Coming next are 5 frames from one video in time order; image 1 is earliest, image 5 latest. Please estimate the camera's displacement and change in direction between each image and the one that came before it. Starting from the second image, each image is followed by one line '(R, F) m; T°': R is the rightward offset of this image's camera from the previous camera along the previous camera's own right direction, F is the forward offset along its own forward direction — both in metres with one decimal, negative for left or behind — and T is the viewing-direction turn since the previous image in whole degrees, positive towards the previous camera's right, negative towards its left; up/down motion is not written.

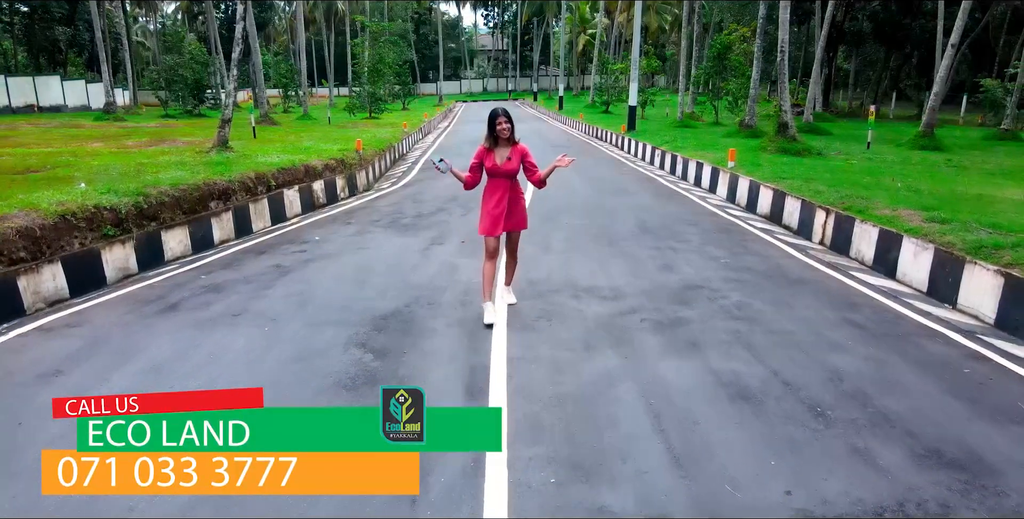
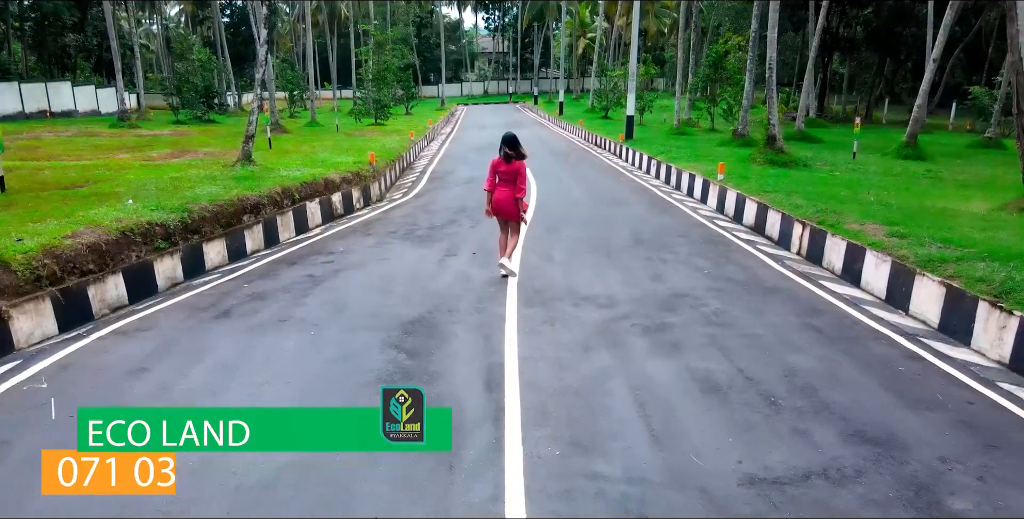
(0.0, -0.6) m; 0°
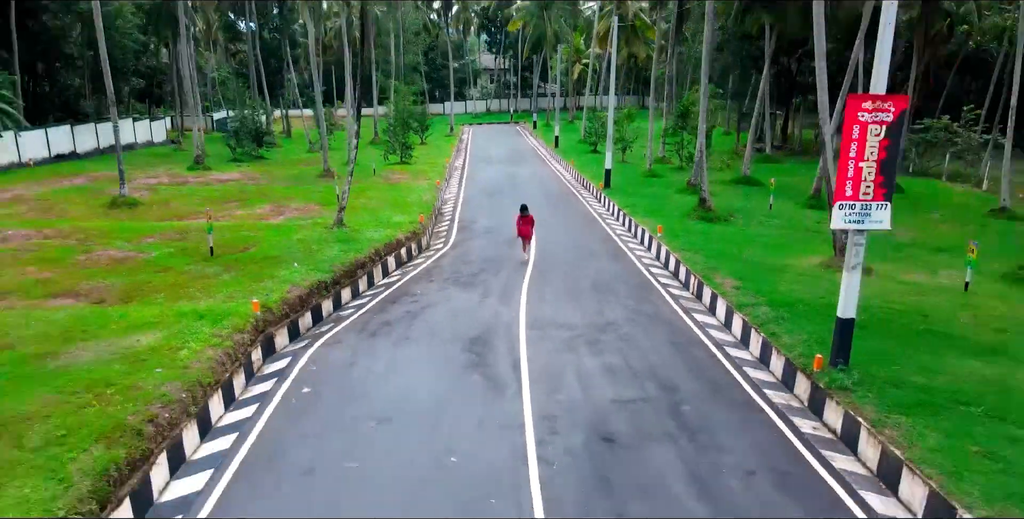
(-0.1, -4.6) m; 0°
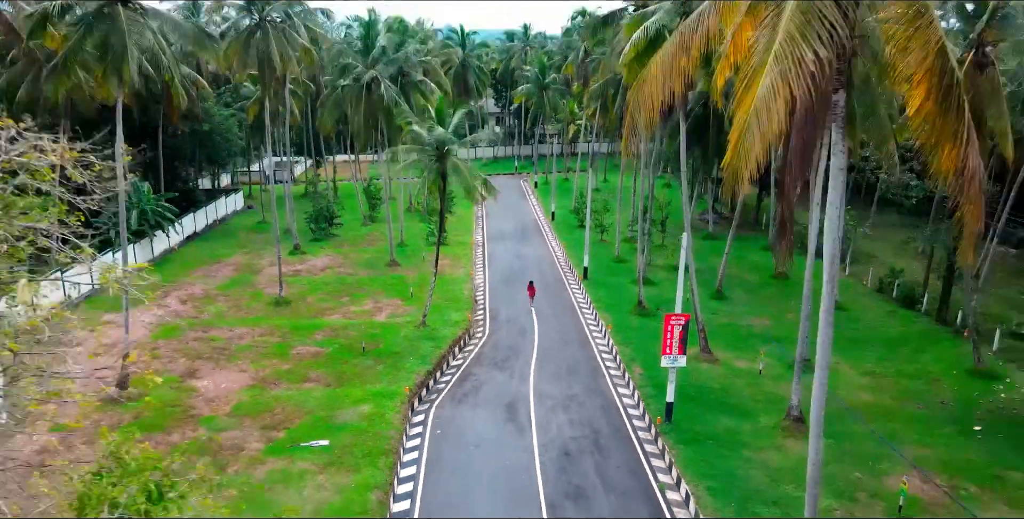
(-0.4, -10.2) m; 0°
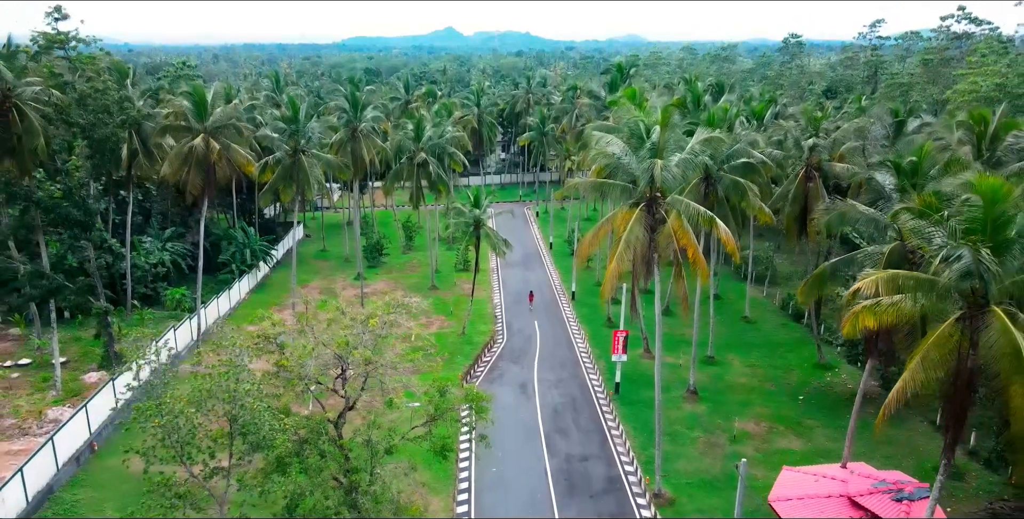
(-0.4, -12.2) m; 0°
